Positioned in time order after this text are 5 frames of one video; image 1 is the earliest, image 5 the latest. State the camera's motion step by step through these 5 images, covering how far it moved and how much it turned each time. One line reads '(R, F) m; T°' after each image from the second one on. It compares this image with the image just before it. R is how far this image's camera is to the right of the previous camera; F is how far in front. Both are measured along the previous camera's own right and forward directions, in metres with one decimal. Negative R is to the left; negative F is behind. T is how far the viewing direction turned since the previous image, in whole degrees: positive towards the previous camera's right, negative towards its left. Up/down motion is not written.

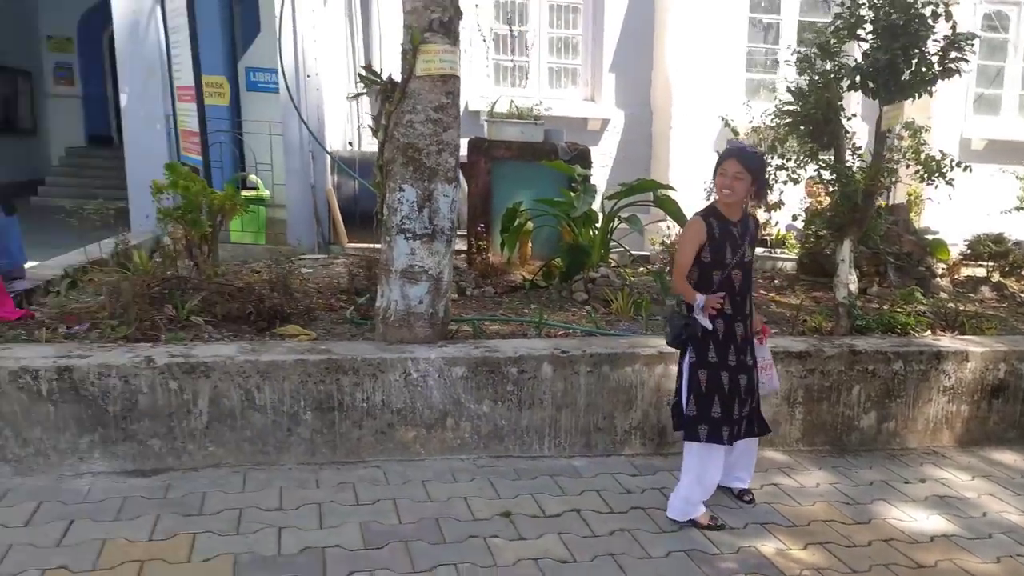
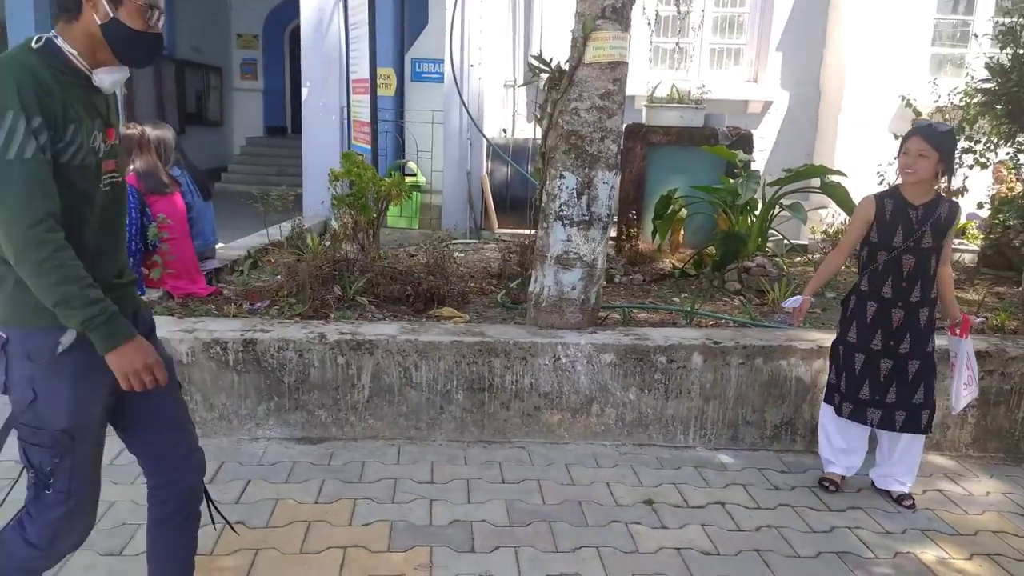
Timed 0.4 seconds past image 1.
(0.0, -0.1) m; -11°
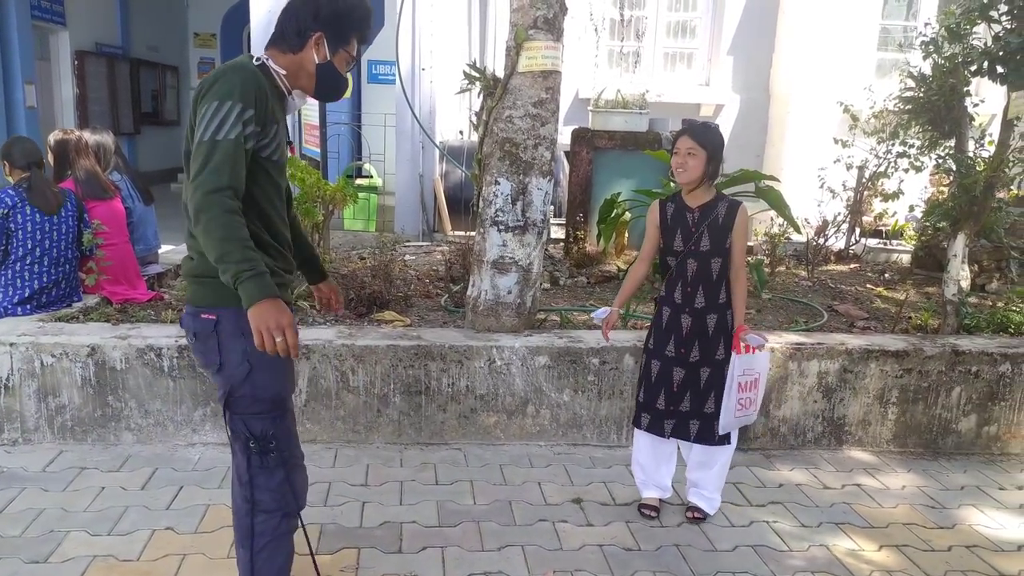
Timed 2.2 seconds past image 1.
(+0.2, -0.1) m; +2°
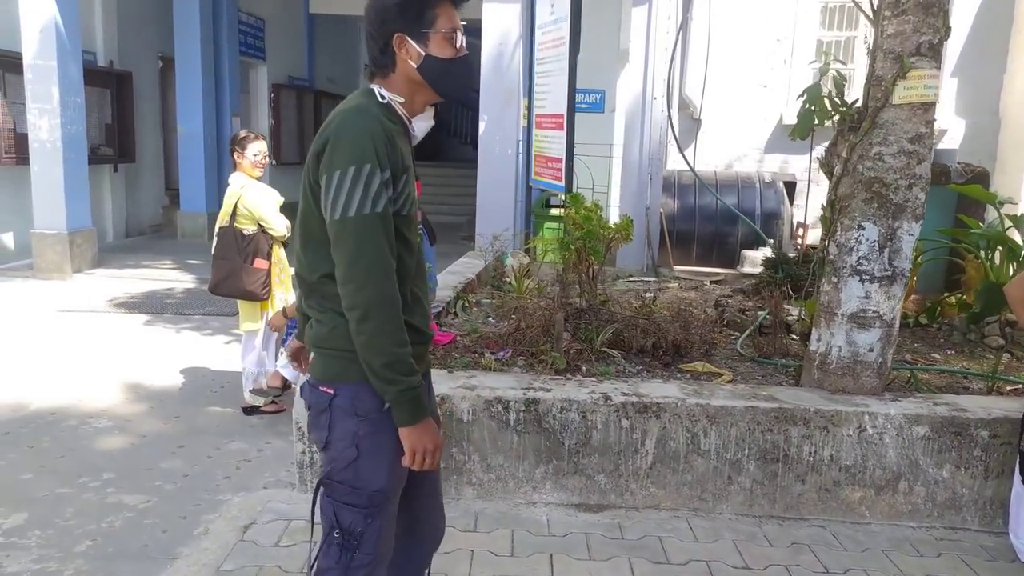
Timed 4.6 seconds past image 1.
(-1.1, +0.2) m; -9°
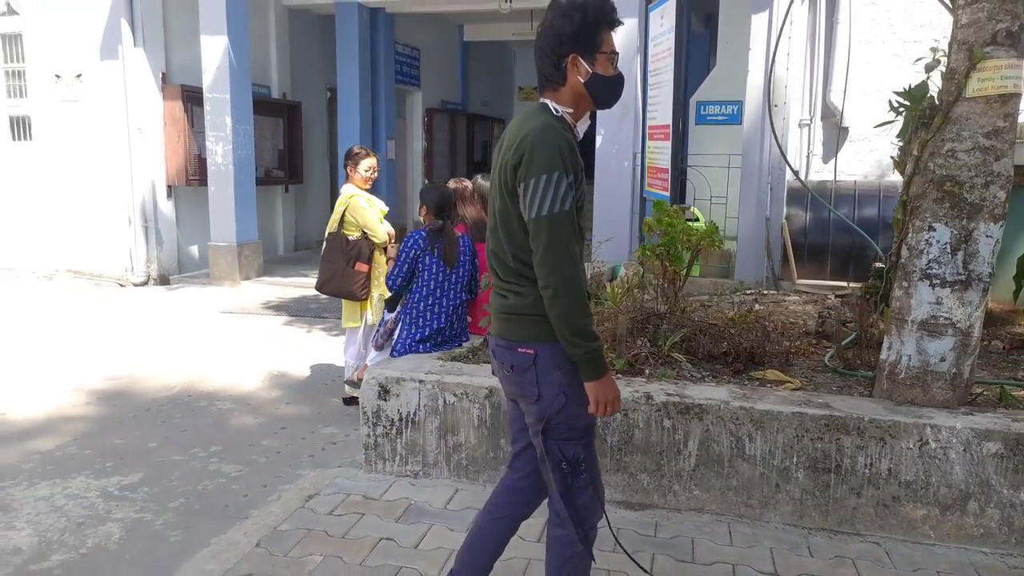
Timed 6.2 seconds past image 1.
(+0.6, -0.1) m; -13°
